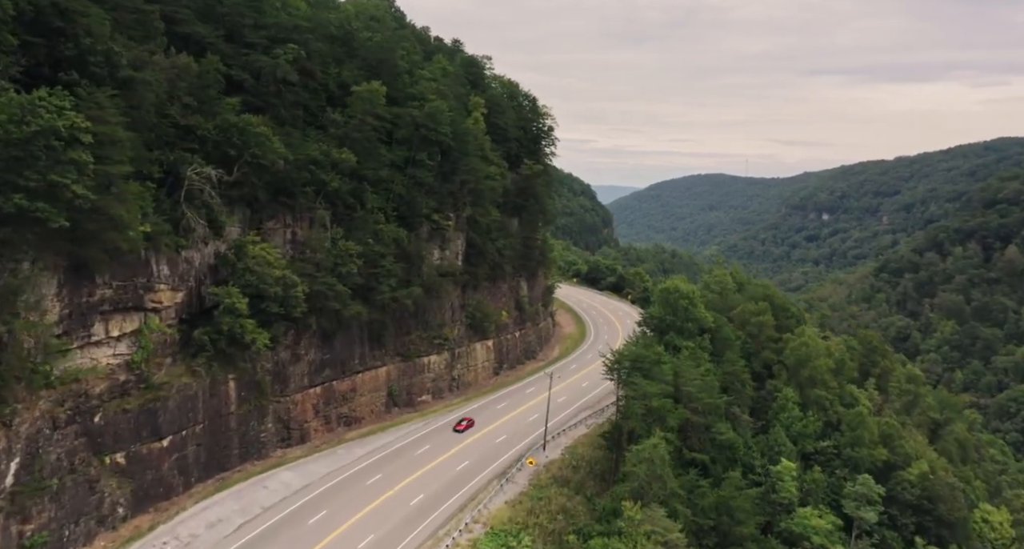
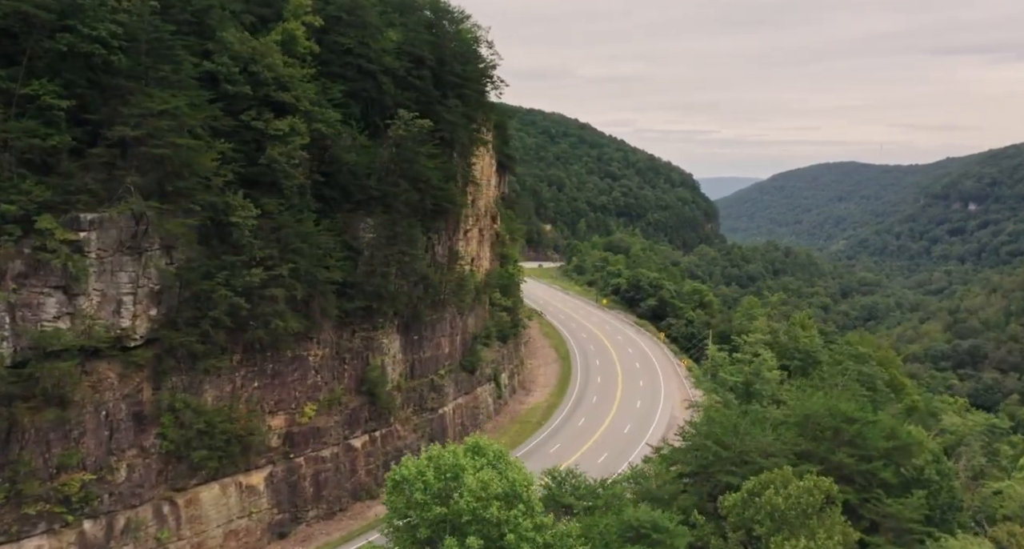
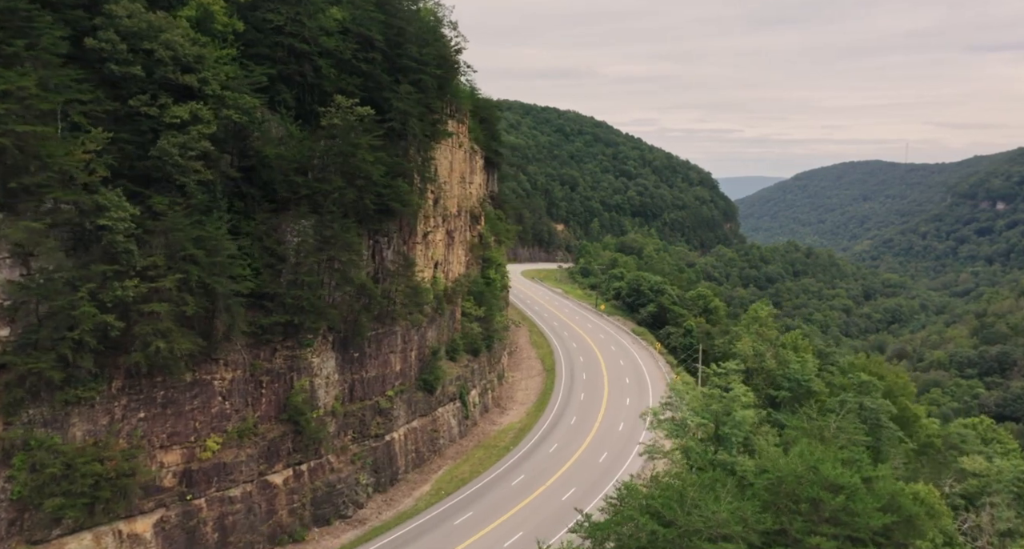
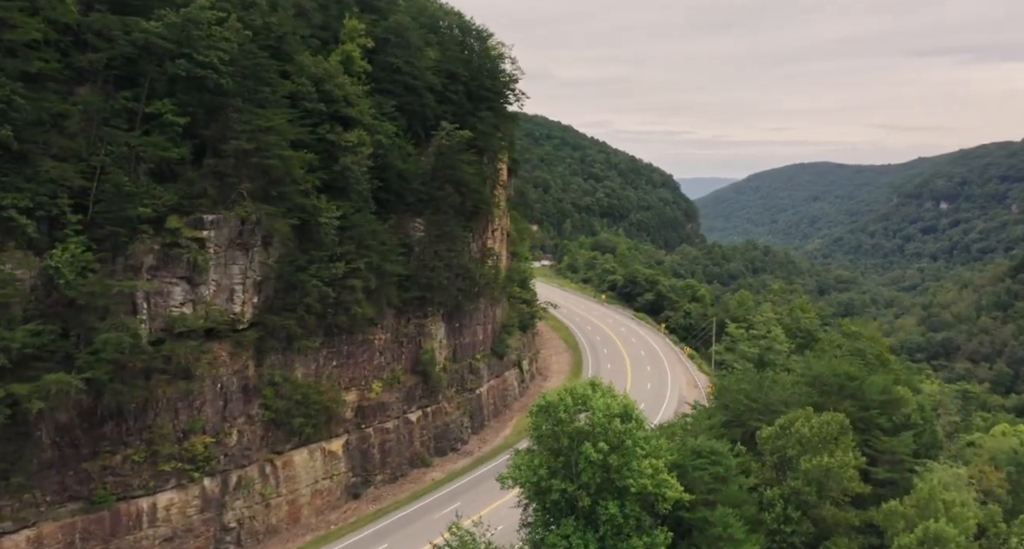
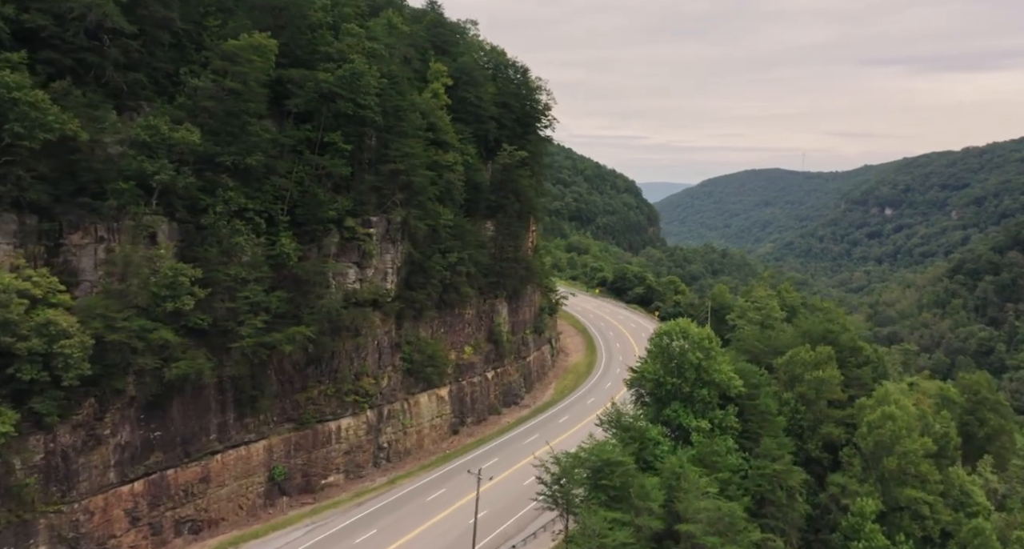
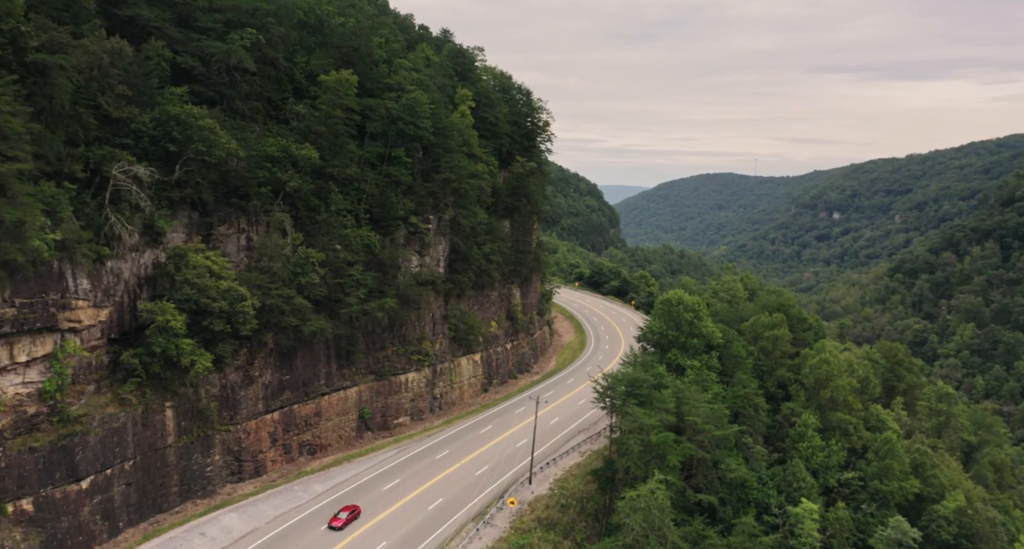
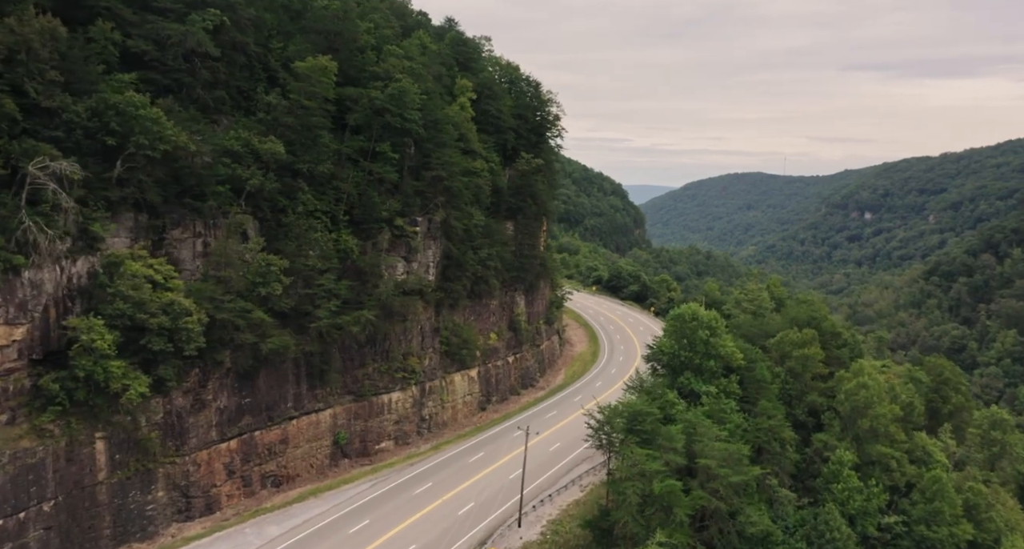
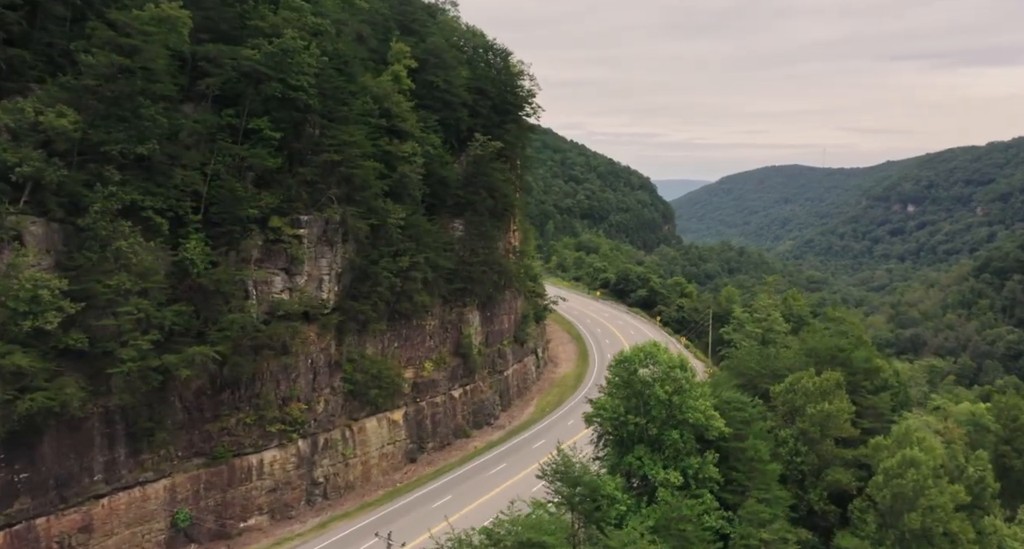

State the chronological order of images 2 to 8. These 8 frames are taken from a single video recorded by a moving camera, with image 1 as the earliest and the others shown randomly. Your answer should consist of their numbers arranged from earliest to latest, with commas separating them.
6, 7, 5, 8, 4, 2, 3
